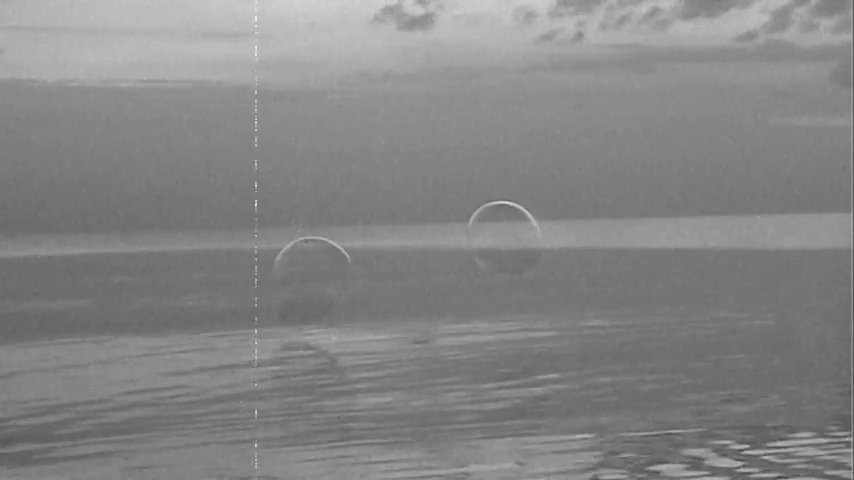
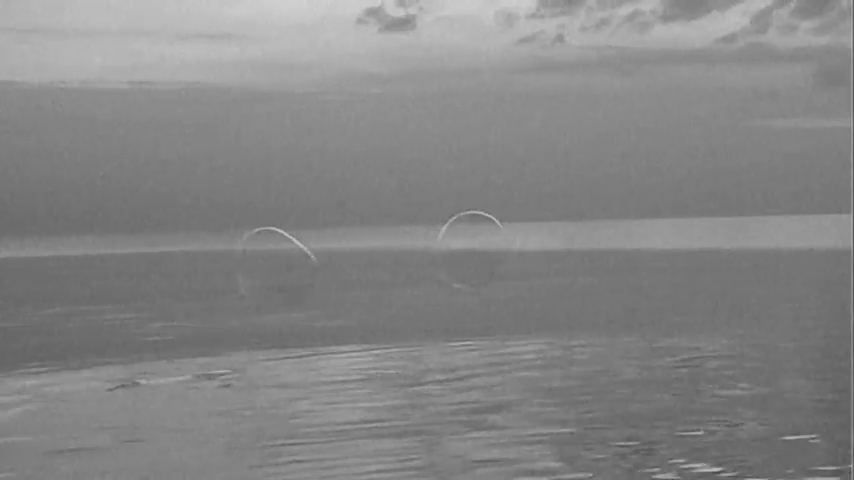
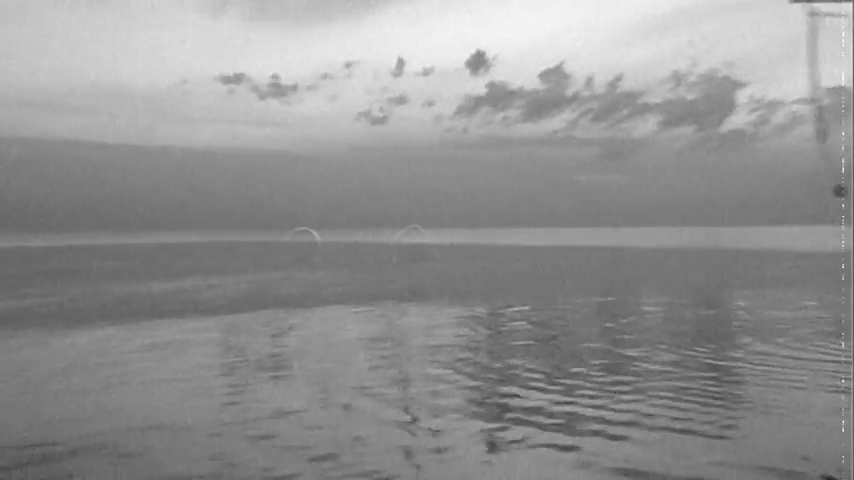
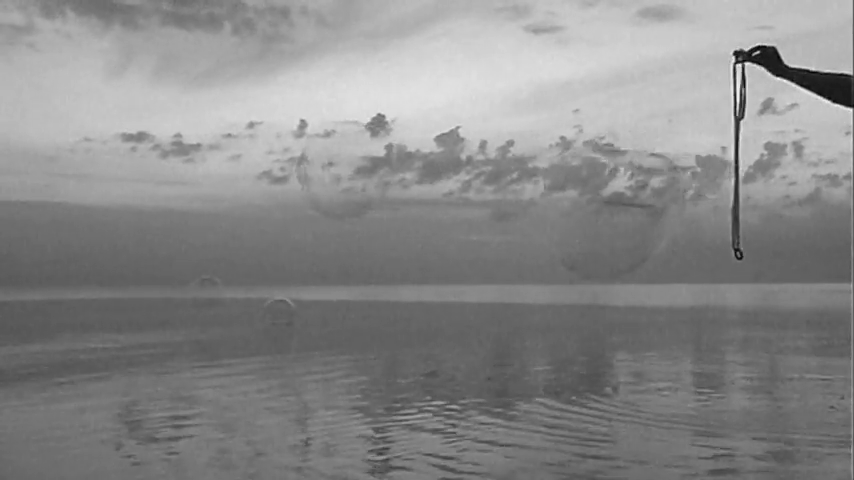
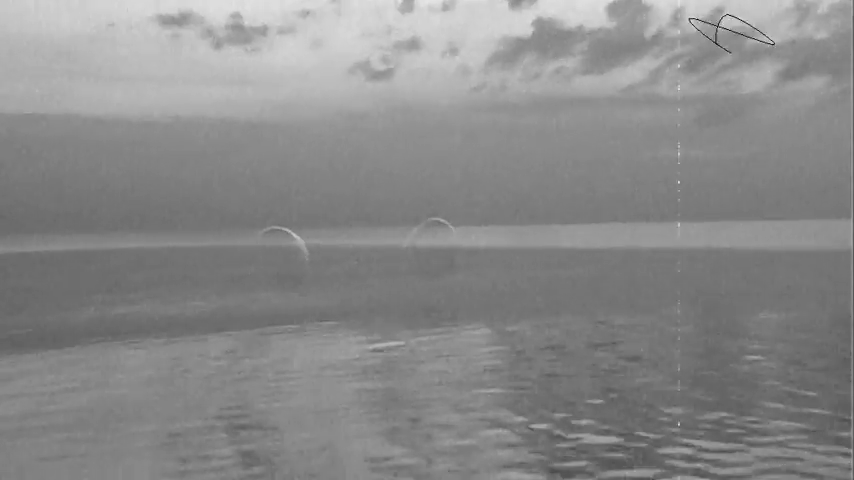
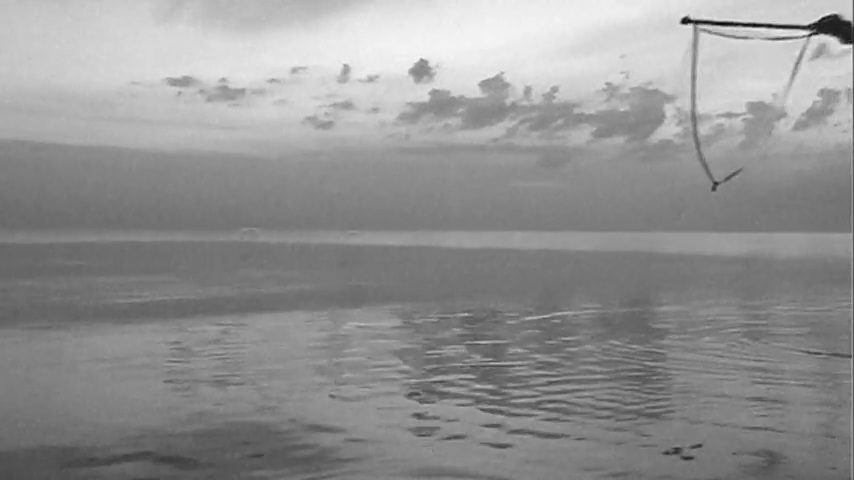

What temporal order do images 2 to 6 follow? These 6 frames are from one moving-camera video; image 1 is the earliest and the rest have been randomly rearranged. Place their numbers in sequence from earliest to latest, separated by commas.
2, 5, 3, 6, 4
